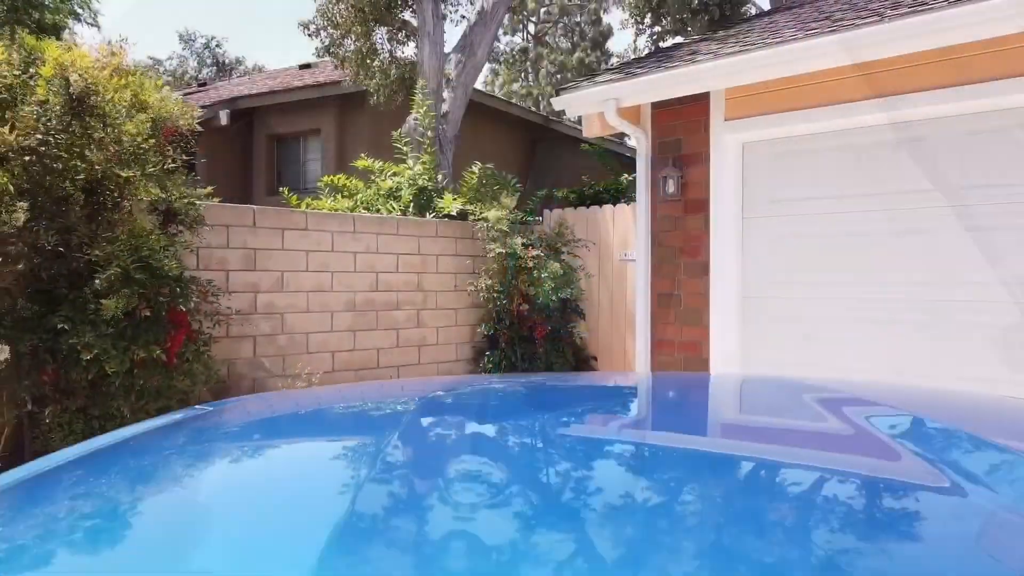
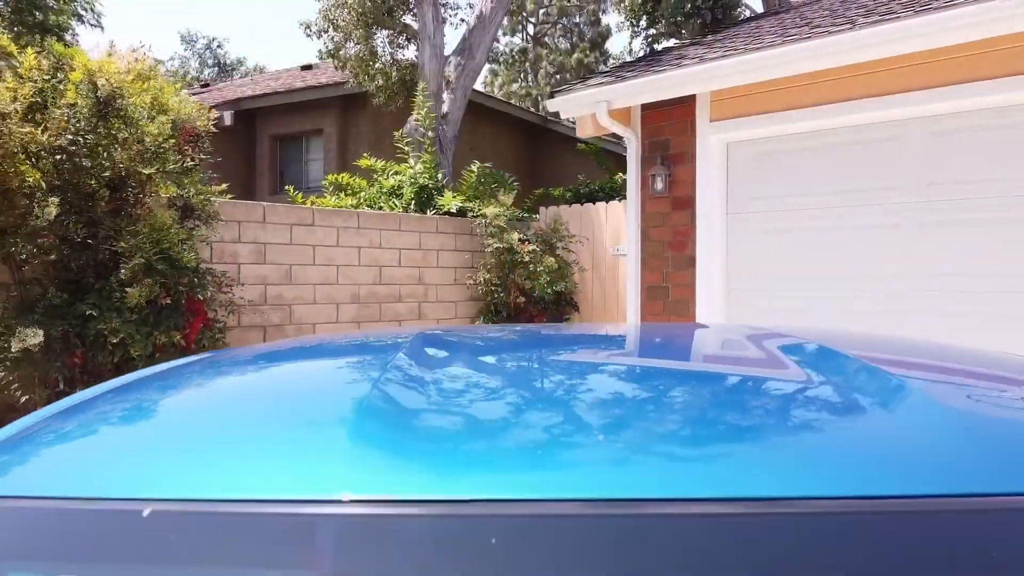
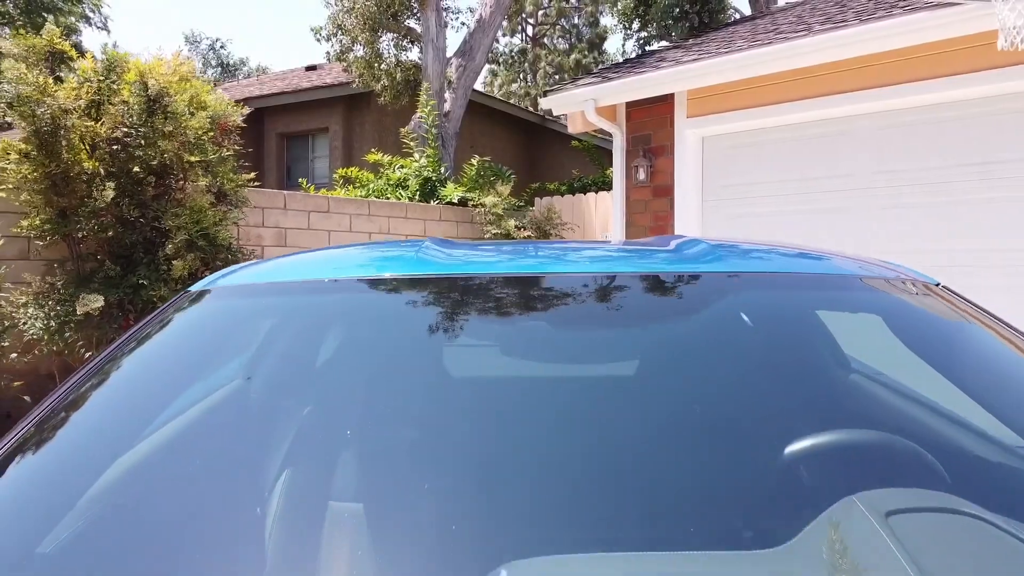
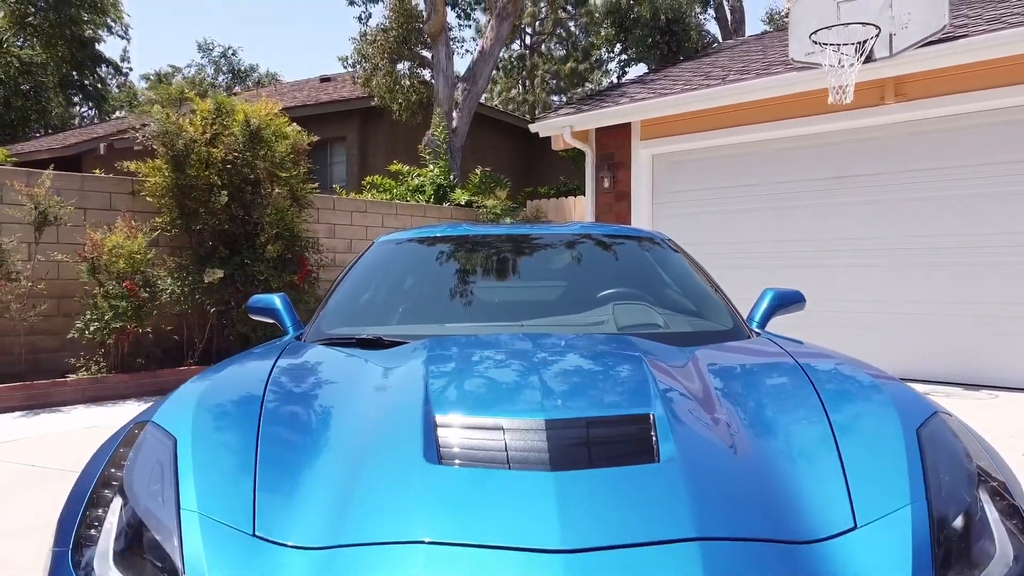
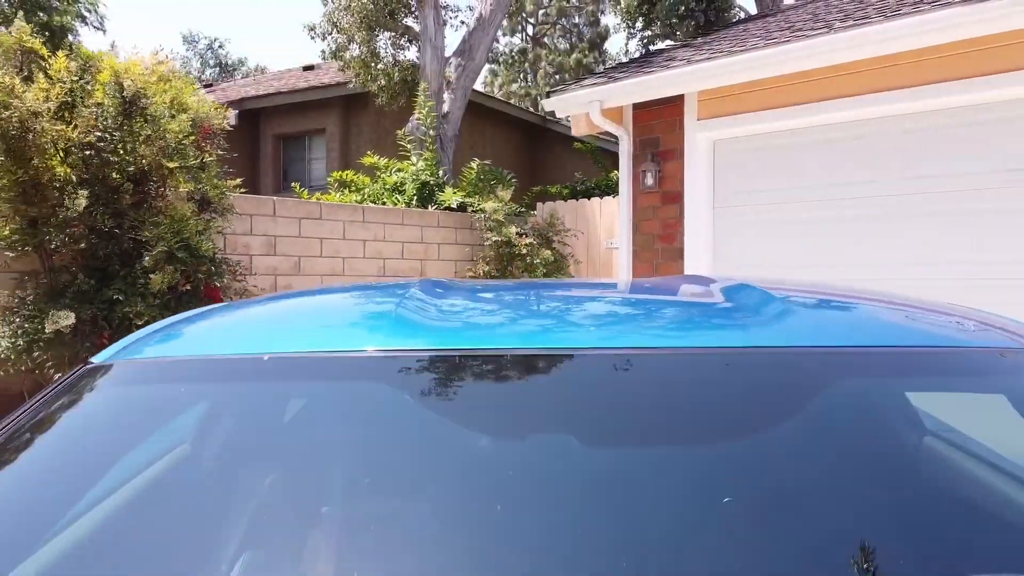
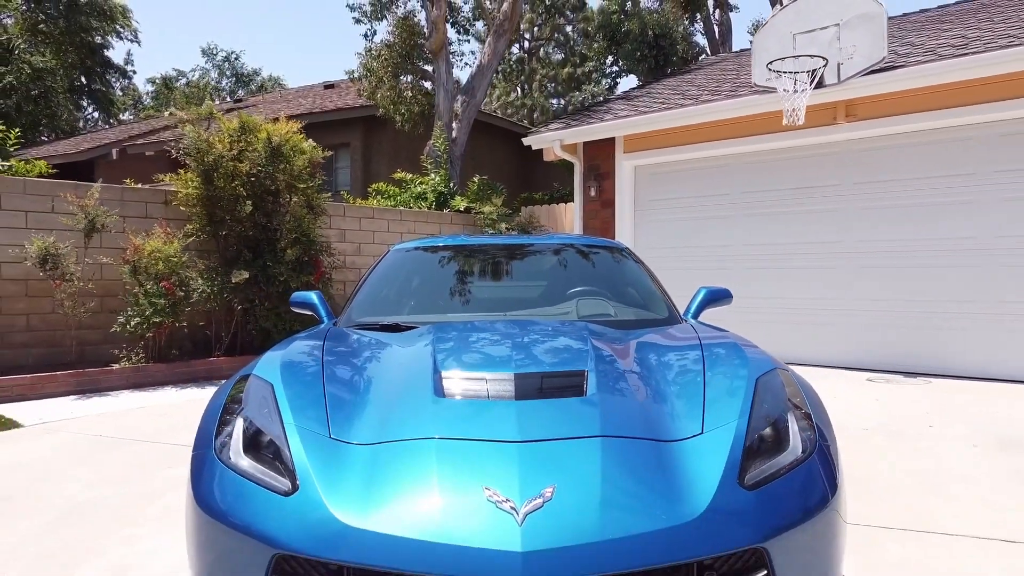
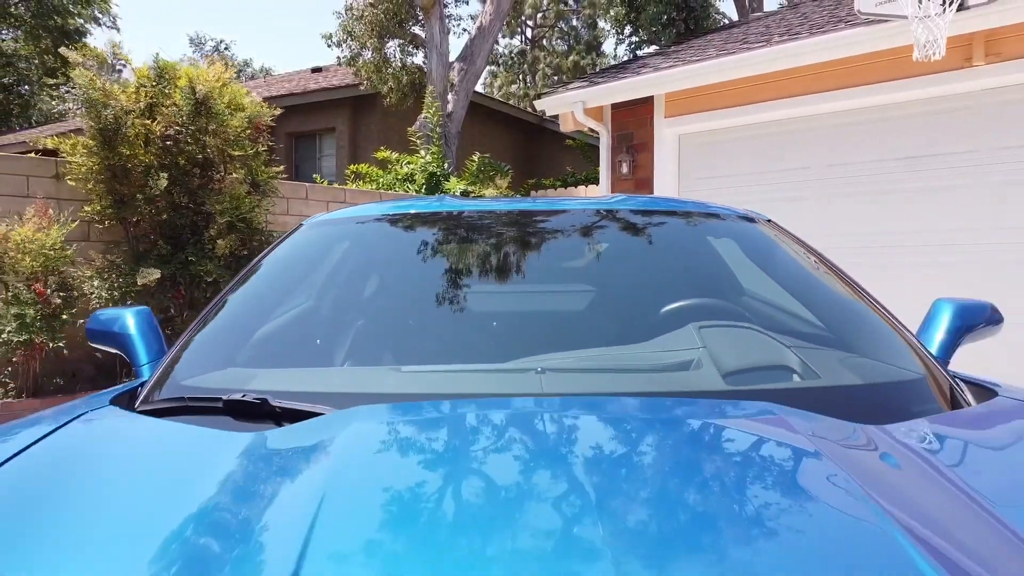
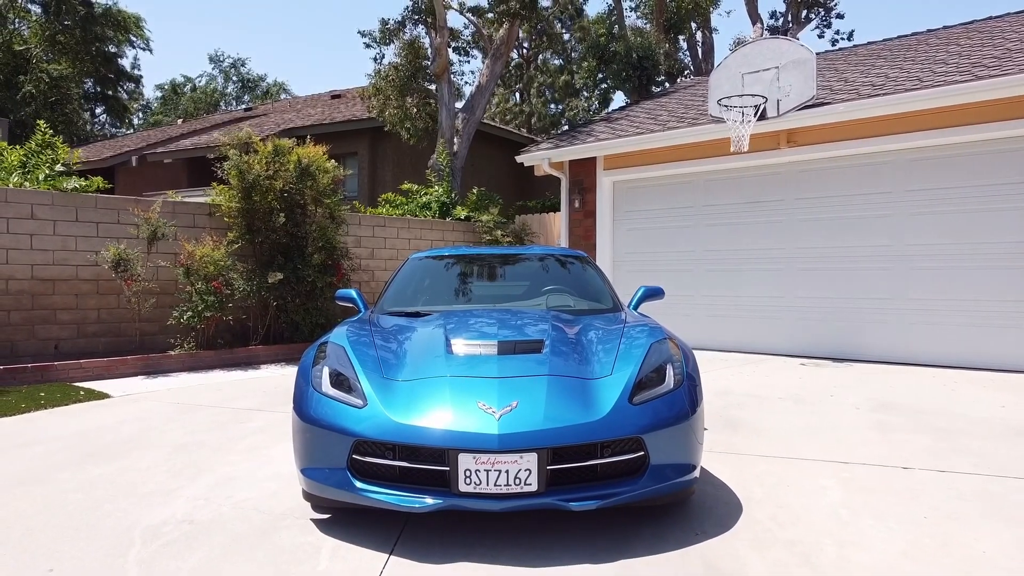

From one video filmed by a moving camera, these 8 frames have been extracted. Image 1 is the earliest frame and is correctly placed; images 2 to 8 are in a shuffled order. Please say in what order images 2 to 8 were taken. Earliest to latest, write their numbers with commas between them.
2, 5, 3, 7, 4, 6, 8
